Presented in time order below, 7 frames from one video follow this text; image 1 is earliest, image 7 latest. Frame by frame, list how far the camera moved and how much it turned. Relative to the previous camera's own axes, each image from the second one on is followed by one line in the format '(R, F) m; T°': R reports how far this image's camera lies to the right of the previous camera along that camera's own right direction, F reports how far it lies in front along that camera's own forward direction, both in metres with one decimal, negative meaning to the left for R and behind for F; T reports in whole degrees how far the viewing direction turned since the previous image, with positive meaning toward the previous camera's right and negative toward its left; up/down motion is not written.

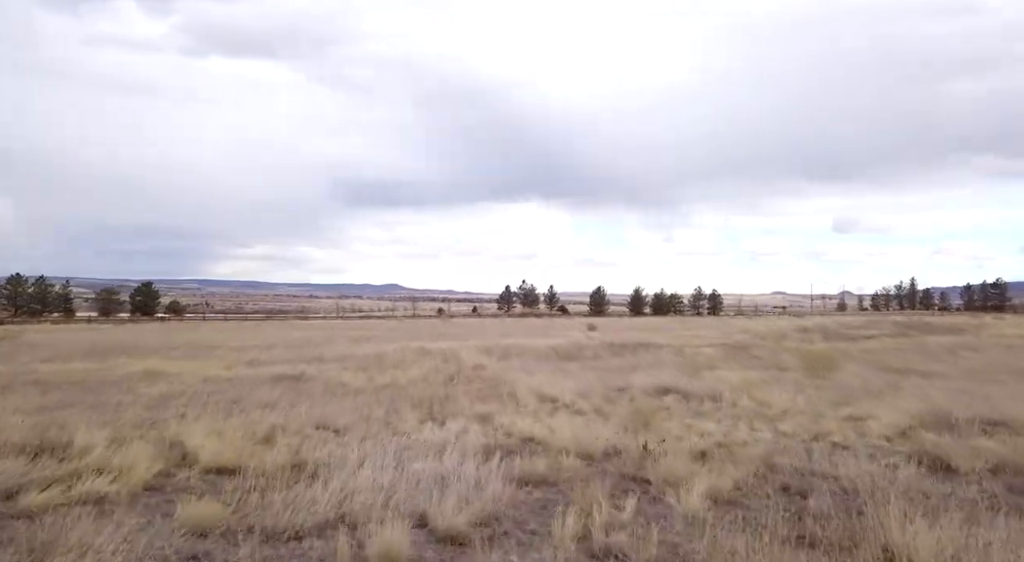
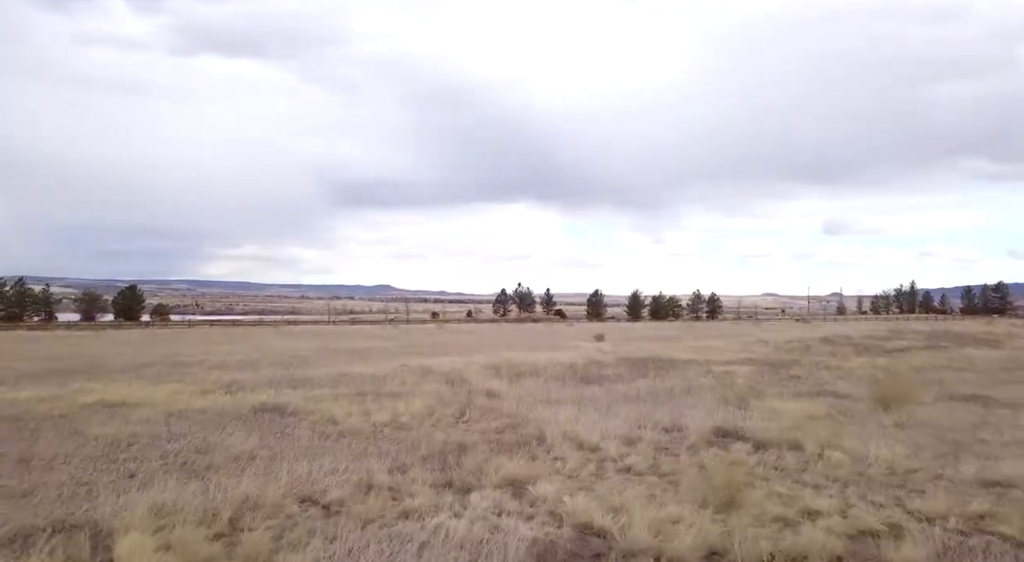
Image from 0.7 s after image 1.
(-0.4, +1.5) m; +1°
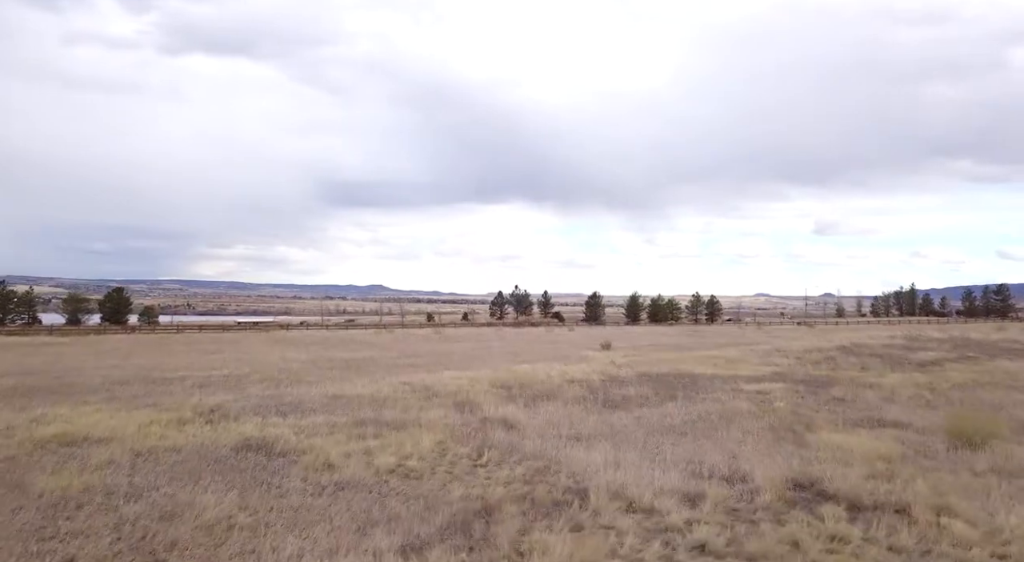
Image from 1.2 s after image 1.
(-0.4, +1.2) m; +1°
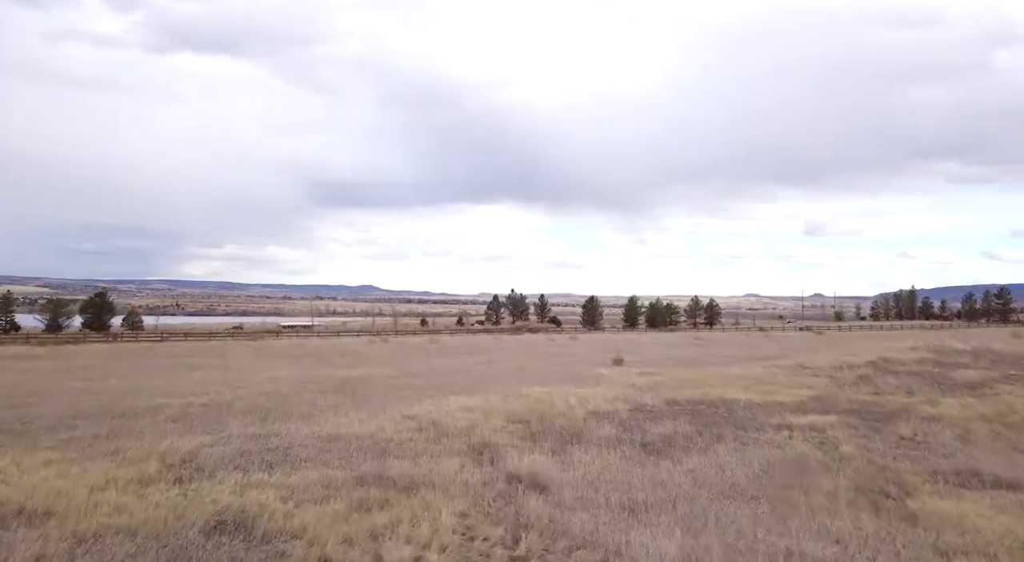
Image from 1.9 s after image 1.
(-0.5, +1.6) m; +1°
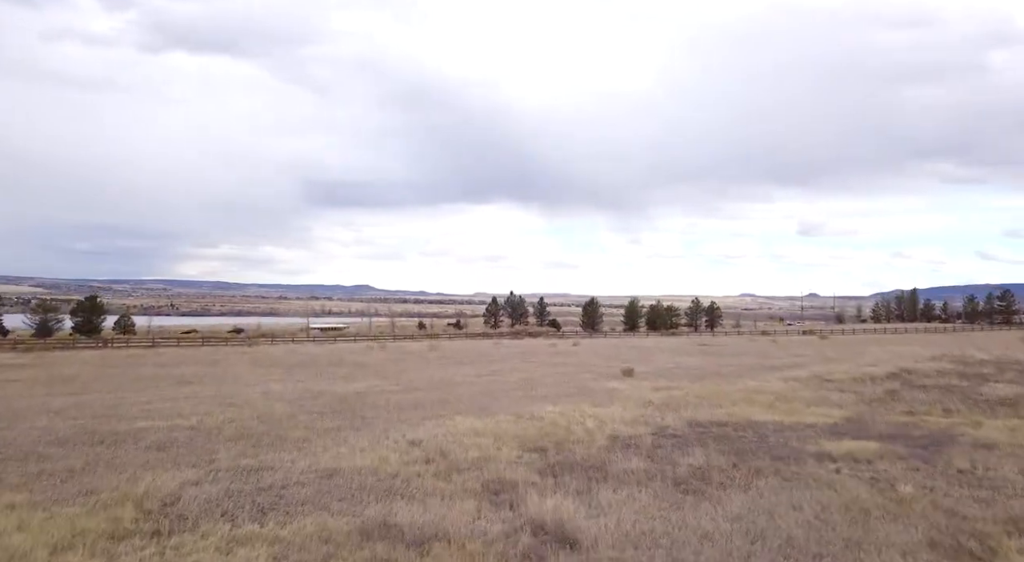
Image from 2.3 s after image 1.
(-0.3, +1.0) m; 0°
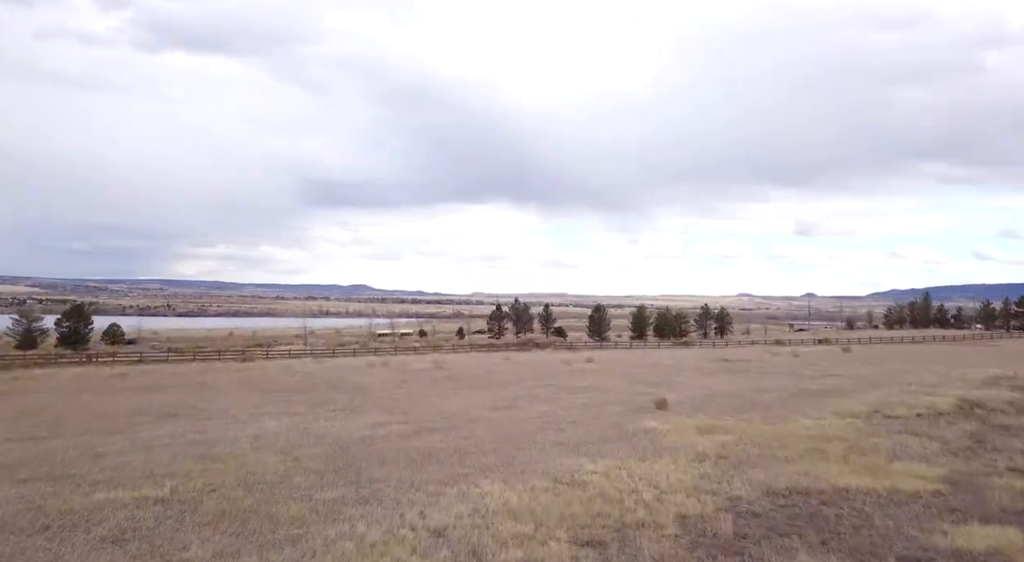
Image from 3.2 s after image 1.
(-0.7, +2.3) m; 0°
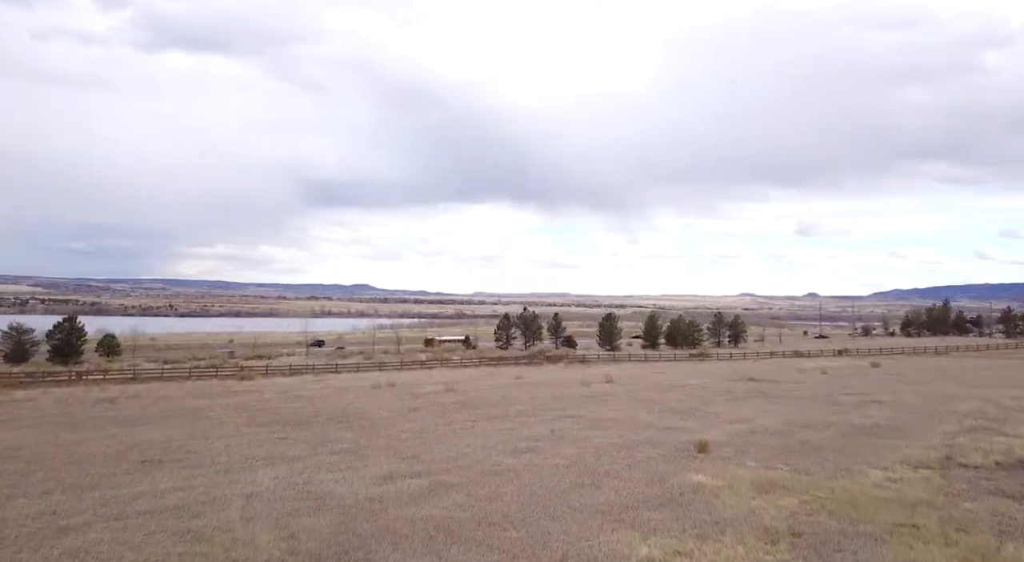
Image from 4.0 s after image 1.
(-0.6, +2.1) m; 0°
